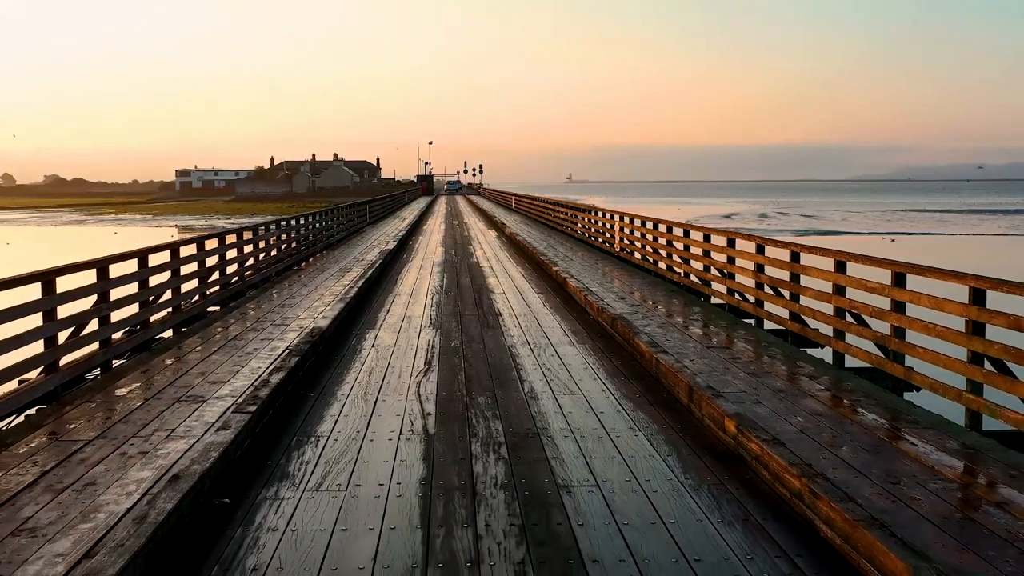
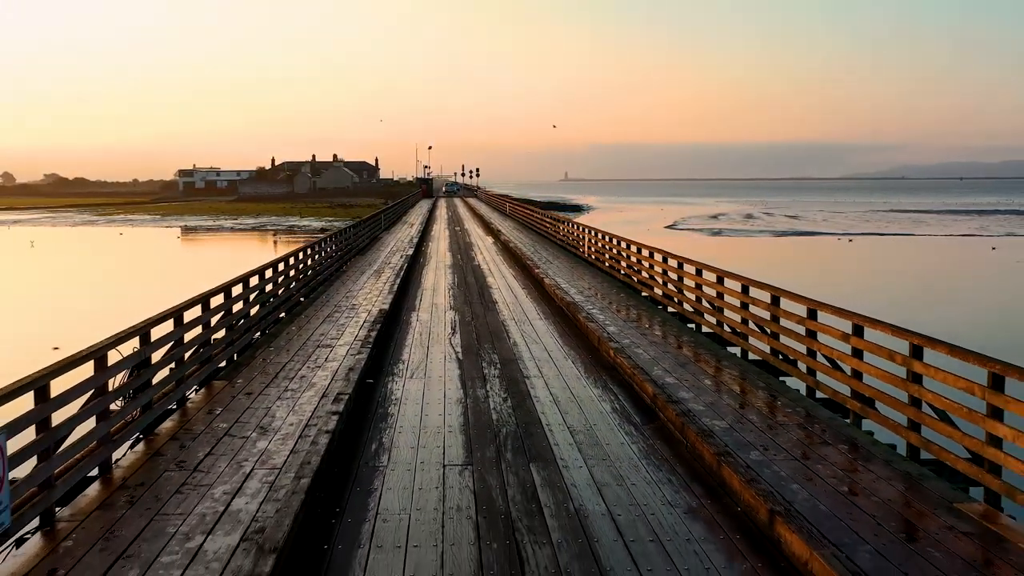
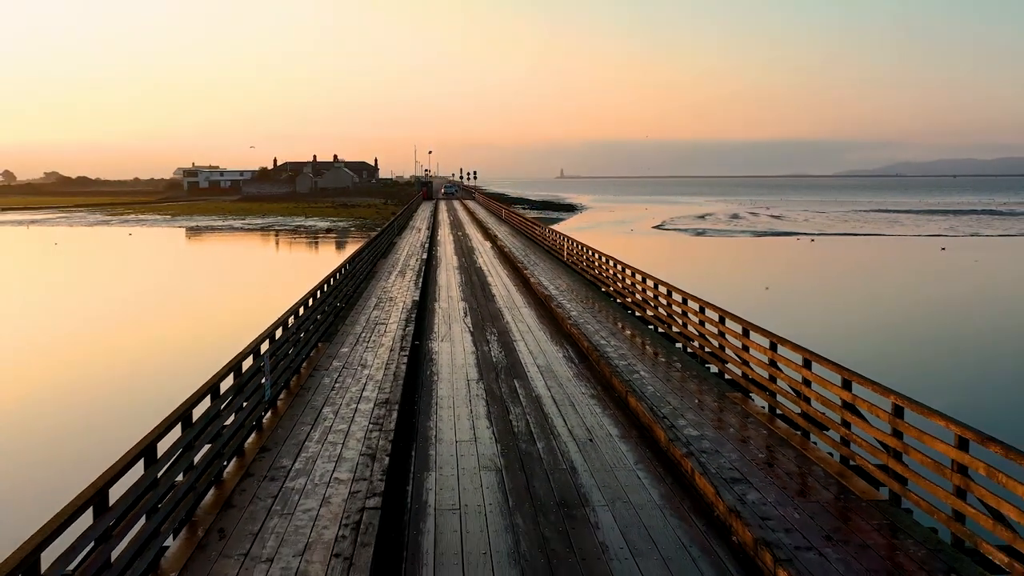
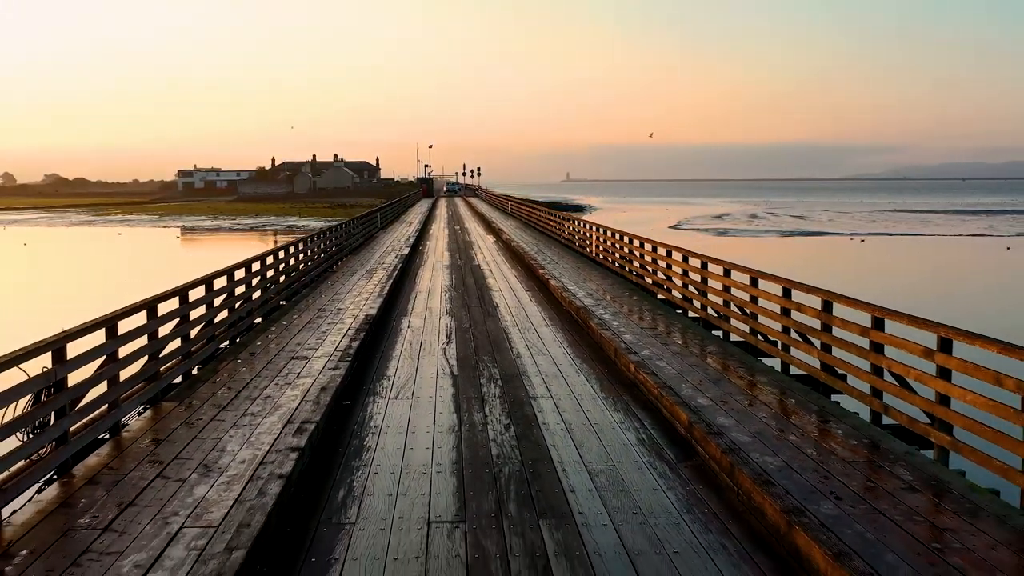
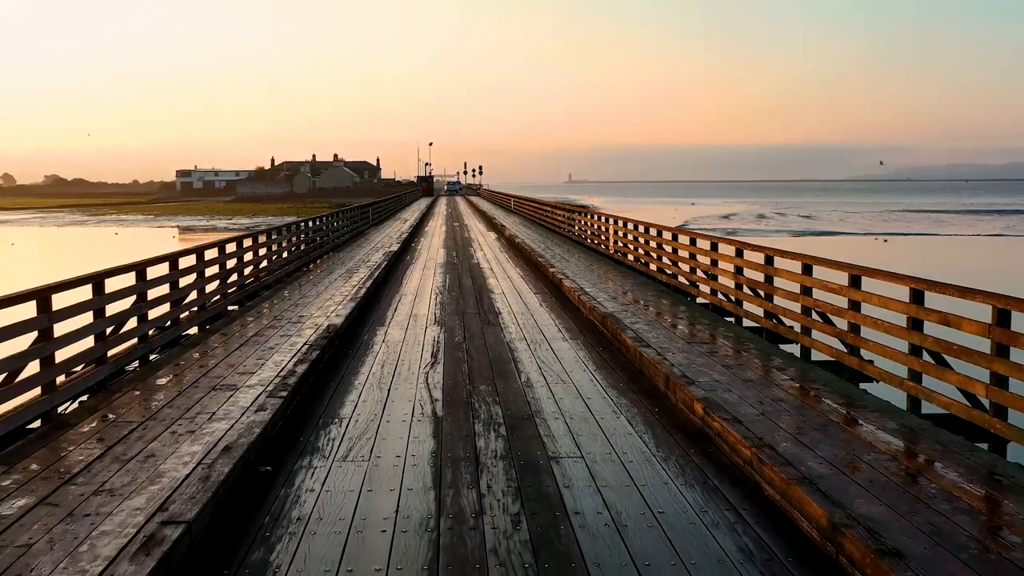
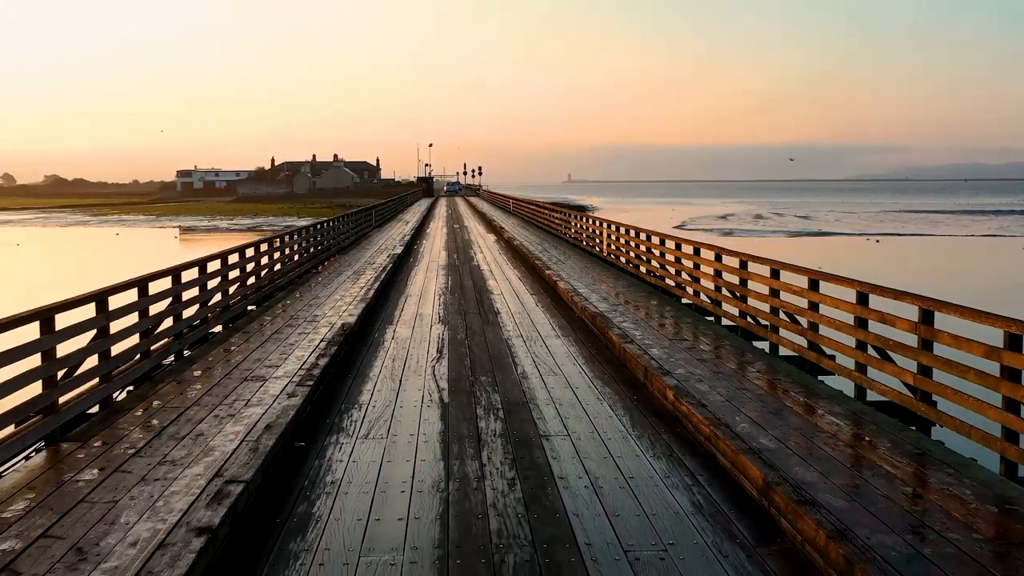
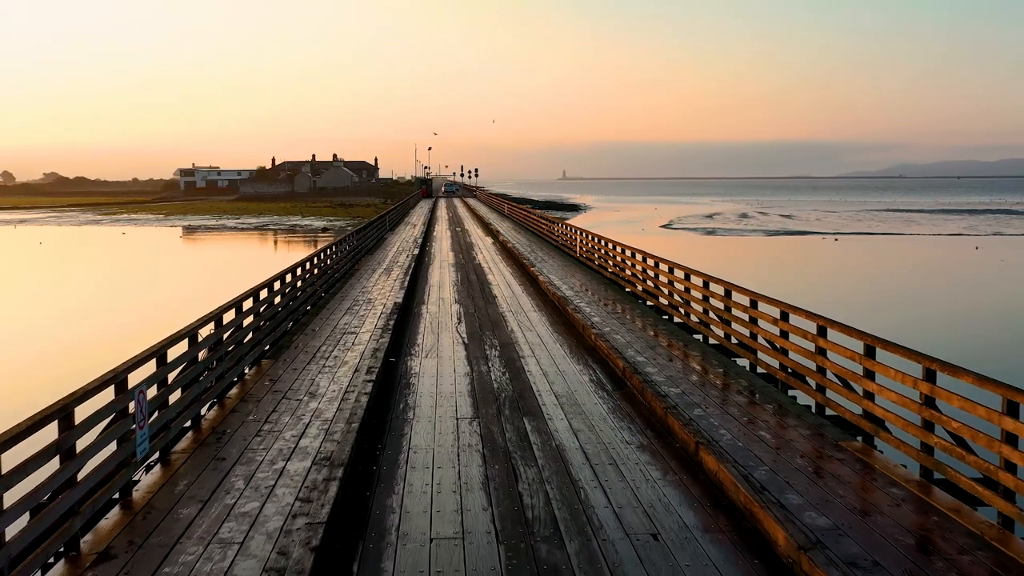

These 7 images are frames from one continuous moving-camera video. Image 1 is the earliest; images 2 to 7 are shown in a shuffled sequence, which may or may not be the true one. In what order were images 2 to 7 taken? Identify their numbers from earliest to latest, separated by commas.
5, 6, 4, 2, 7, 3
